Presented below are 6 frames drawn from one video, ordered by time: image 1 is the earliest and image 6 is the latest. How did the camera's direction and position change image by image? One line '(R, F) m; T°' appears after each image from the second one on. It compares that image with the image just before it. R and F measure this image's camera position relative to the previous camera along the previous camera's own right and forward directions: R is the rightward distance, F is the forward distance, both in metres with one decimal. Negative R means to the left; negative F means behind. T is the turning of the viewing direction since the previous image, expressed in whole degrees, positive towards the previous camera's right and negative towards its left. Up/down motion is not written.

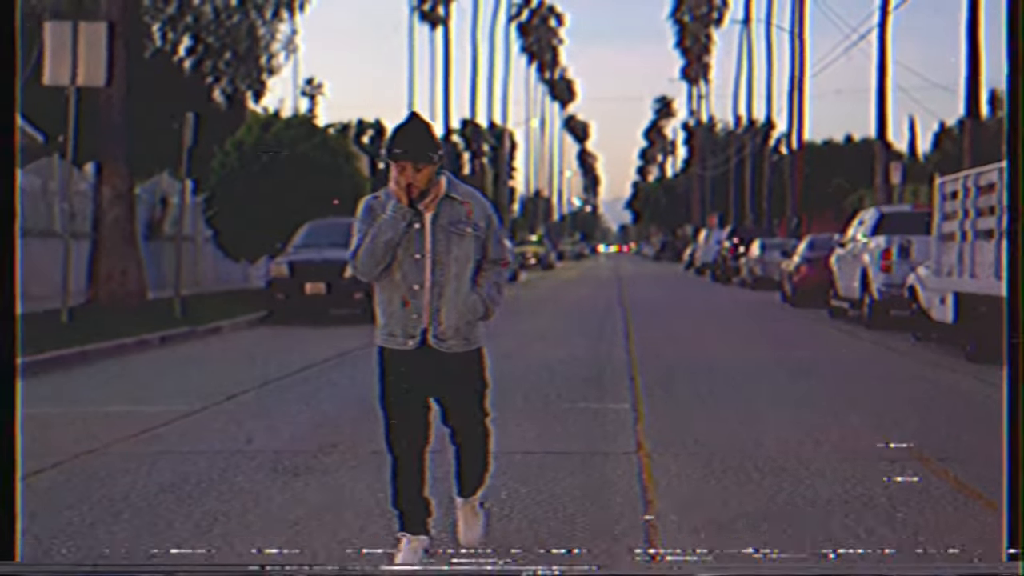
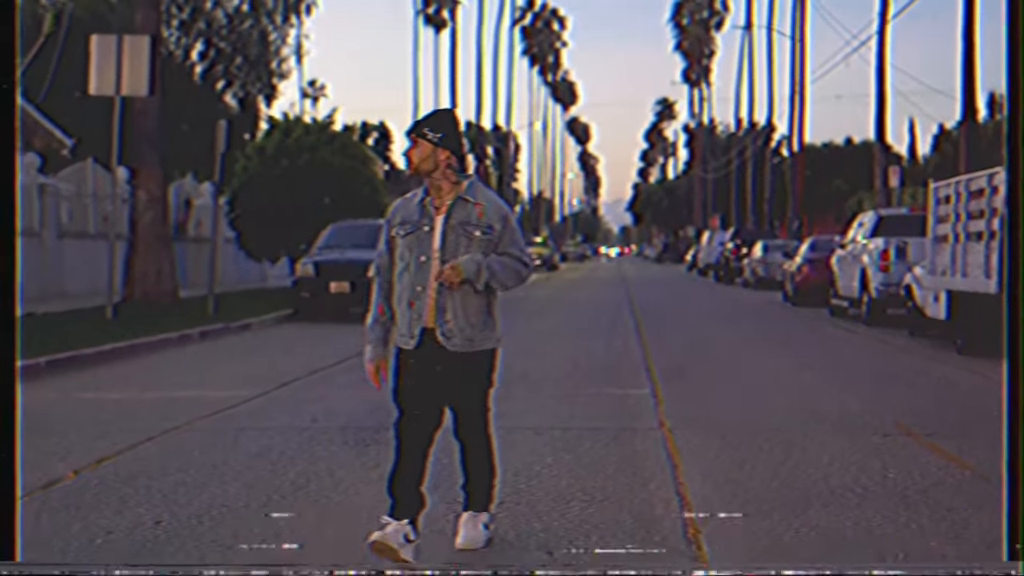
(-0.3, -1.1) m; 0°
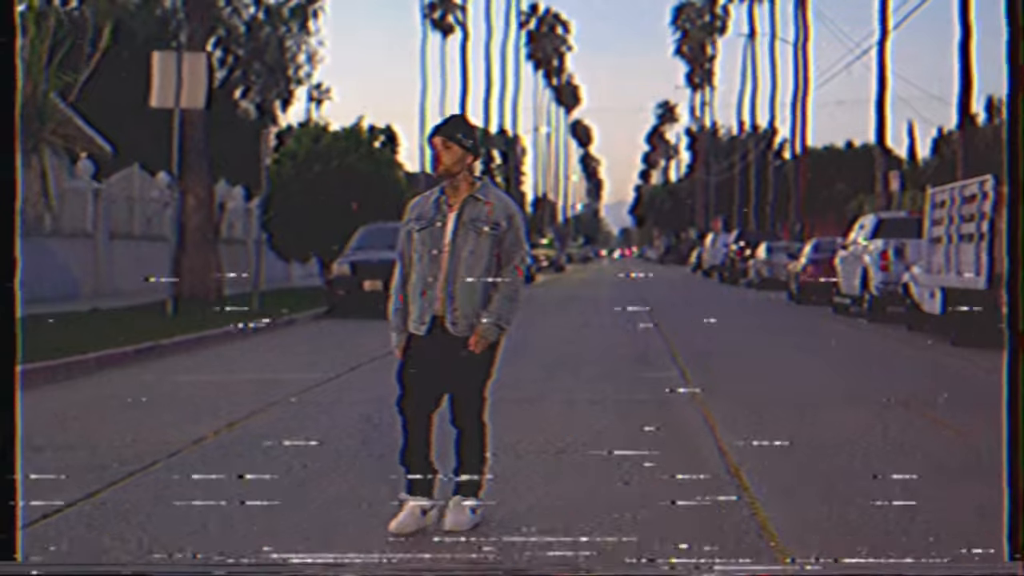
(-0.4, -1.6) m; 0°
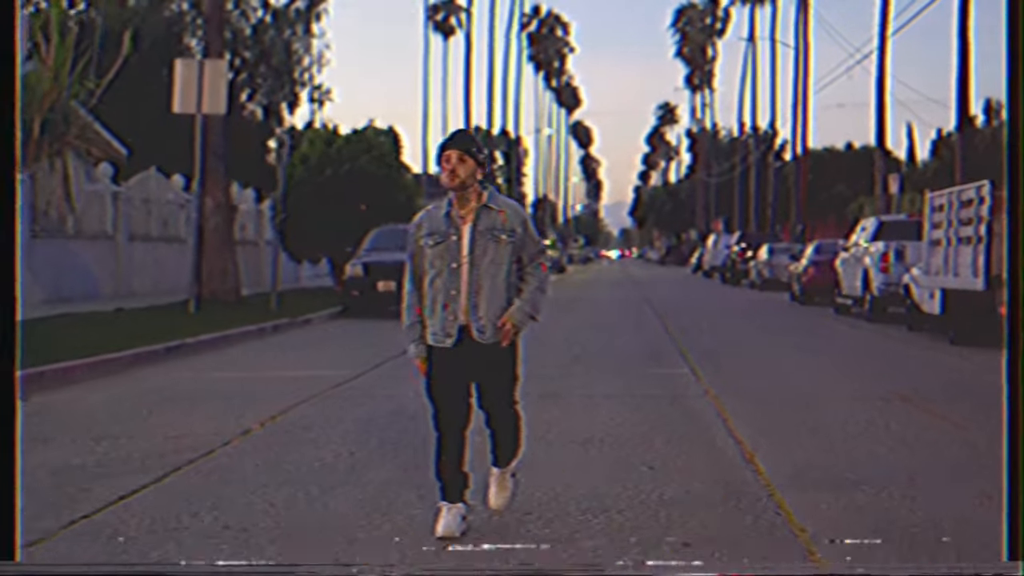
(-0.2, -0.6) m; 0°
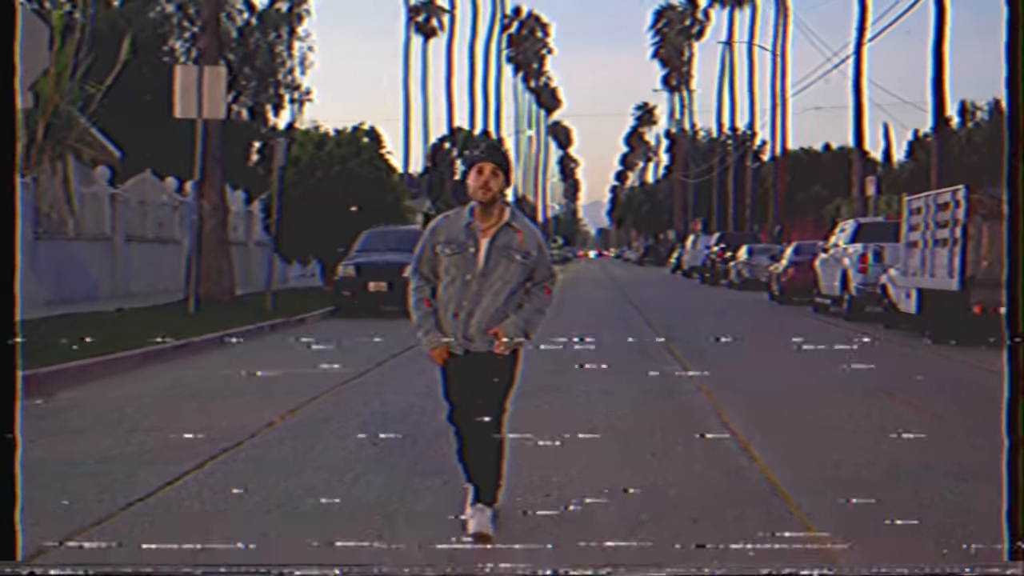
(-0.2, -0.7) m; +1°
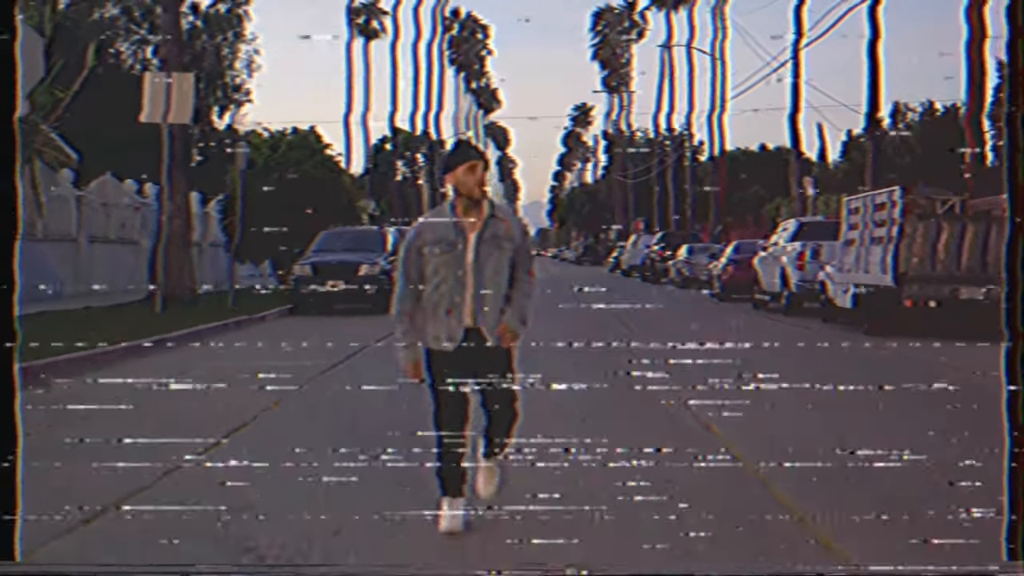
(-0.3, -0.9) m; +3°
